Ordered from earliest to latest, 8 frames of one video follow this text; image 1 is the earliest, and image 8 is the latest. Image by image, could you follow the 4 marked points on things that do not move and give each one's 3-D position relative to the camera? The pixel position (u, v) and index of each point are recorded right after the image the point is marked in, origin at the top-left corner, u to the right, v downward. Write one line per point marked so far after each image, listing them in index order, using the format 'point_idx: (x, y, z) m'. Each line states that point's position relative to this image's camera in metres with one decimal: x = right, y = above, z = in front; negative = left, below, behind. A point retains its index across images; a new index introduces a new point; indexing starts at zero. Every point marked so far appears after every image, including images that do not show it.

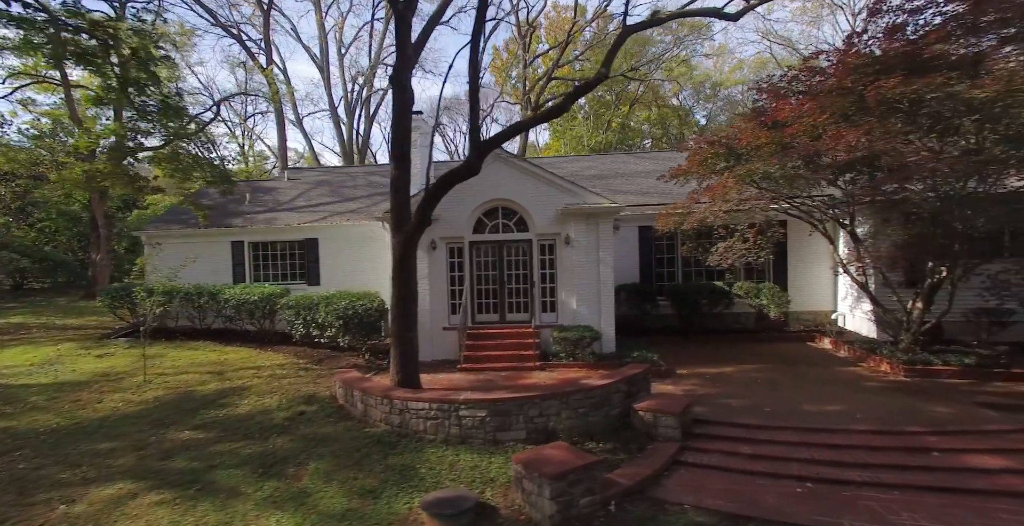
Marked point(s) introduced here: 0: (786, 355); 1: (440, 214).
0: (+6.4, -2.1, +11.5) m
1: (-1.7, +1.1, +11.6) m
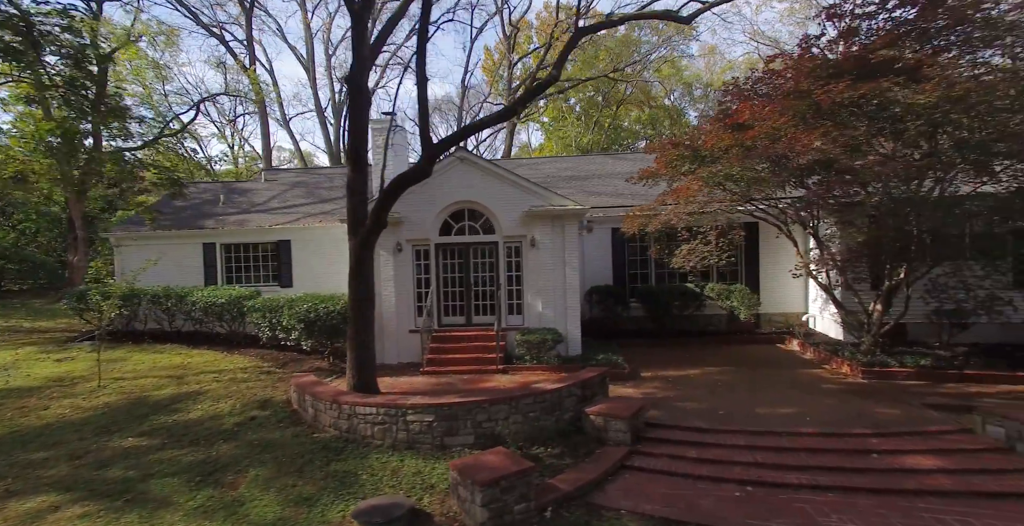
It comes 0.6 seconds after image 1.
0: (+5.6, -2.2, +11.5) m
1: (-2.4, +1.1, +11.5) m
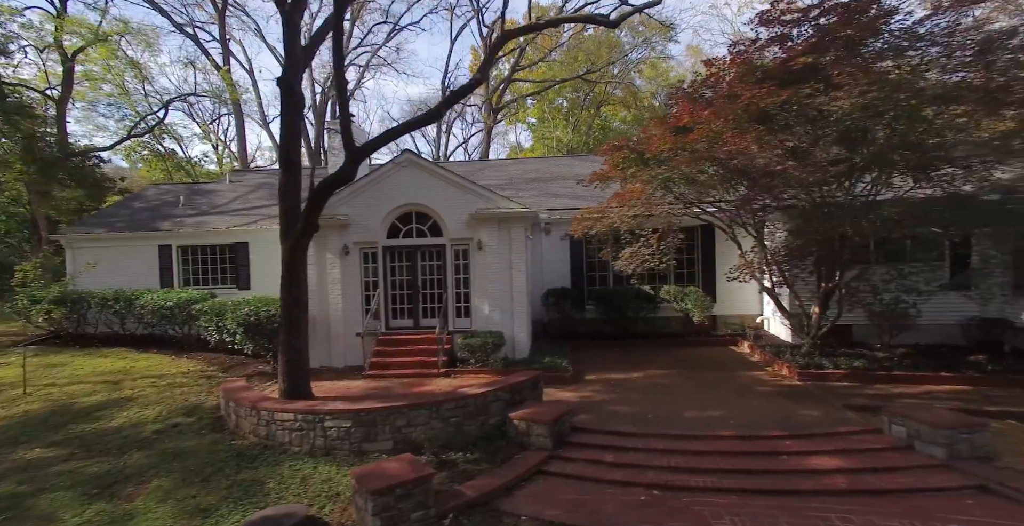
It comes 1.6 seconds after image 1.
0: (+4.4, -2.2, +11.6) m
1: (-3.6, +1.0, +11.4) m
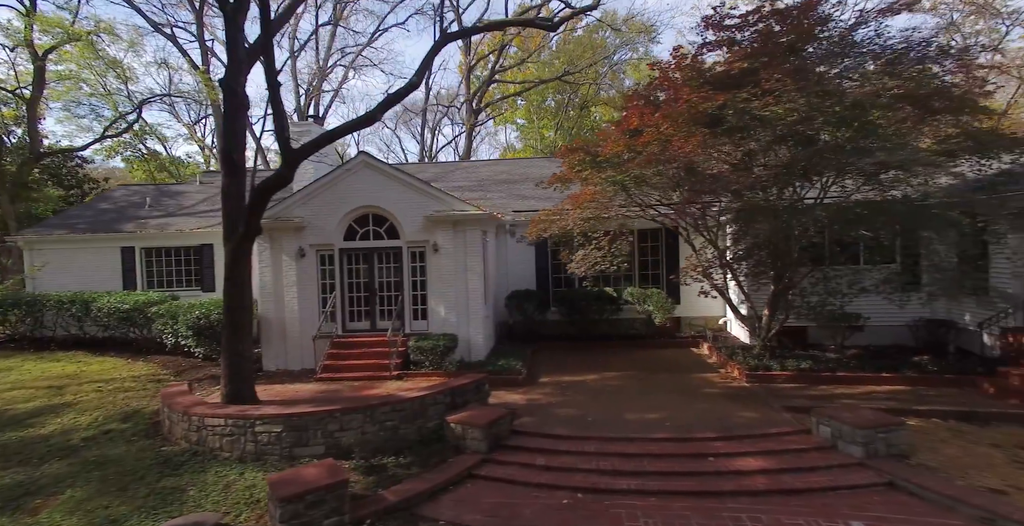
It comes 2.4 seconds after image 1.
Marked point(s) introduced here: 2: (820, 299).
0: (+3.5, -2.3, +11.7) m
1: (-4.5, +0.9, +11.3) m
2: (+5.5, -0.7, +9.1) m
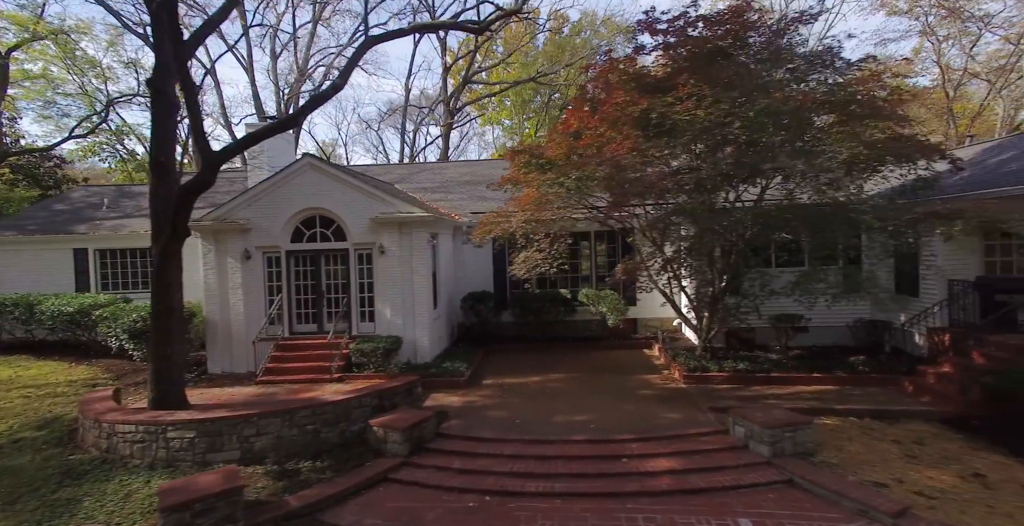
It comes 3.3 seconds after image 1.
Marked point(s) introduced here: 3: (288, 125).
0: (+2.3, -2.3, +11.8) m
1: (-5.7, +0.9, +11.2) m
2: (+4.4, -0.7, +9.3) m
3: (-3.1, +2.0, +7.2) m
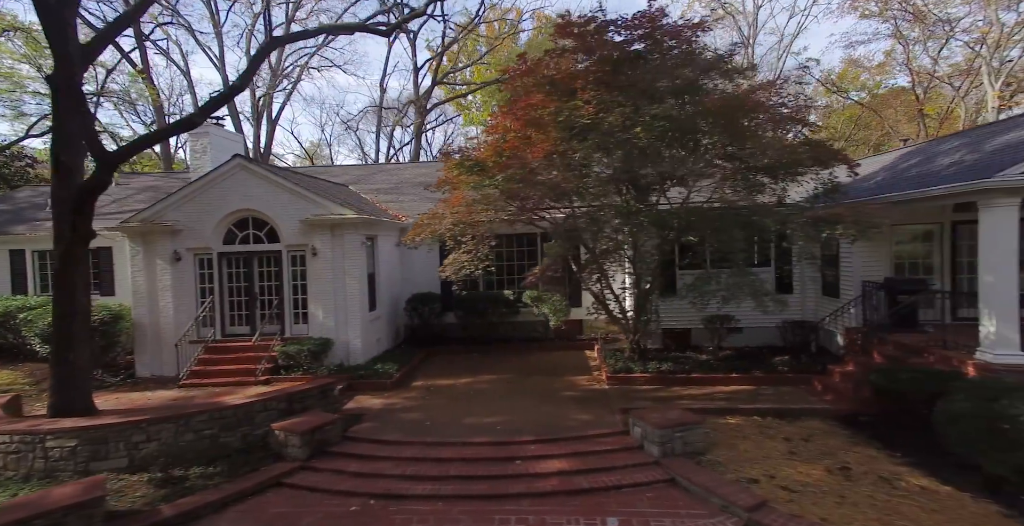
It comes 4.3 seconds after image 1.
0: (+0.8, -2.4, +11.8) m
1: (-7.1, +0.9, +11.0) m
2: (+3.0, -0.7, +9.4) m
3: (-4.4, +1.9, +7.0) m
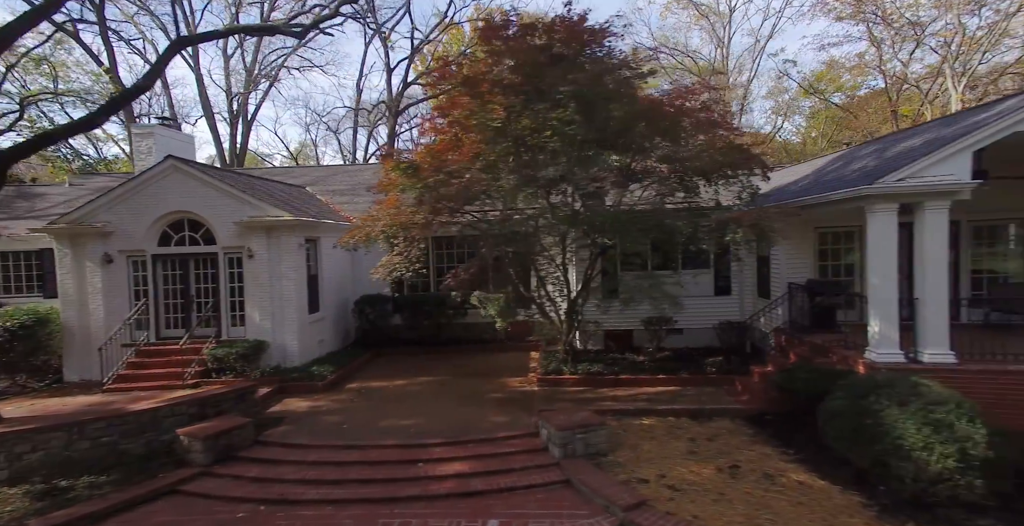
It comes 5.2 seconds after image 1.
0: (-0.5, -2.4, +11.8) m
1: (-8.4, +0.8, +10.8) m
2: (+1.8, -0.8, +9.5) m
3: (-5.6, +1.9, +6.9) m
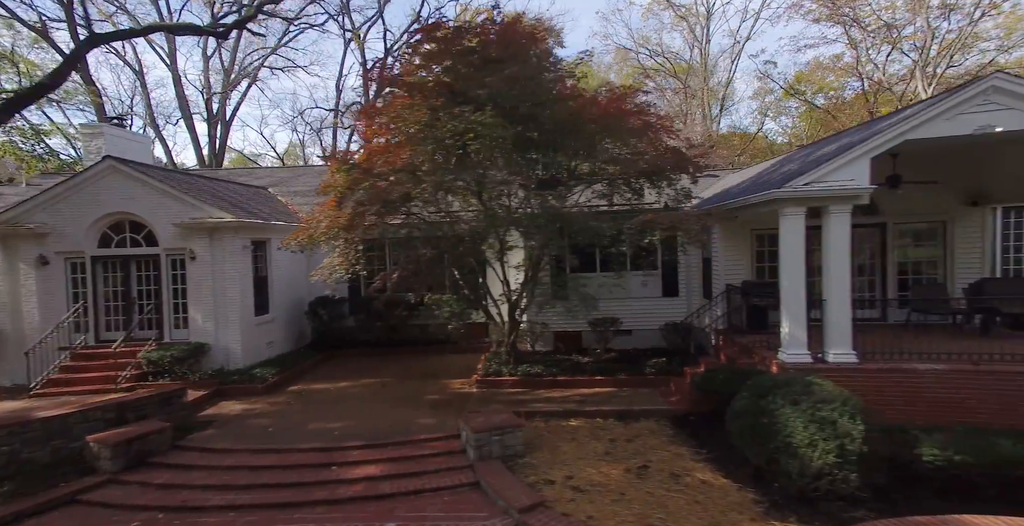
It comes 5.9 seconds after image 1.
0: (-1.7, -2.4, +11.8) m
1: (-9.6, +0.8, +10.5) m
2: (+0.7, -0.8, +9.5) m
3: (-6.7, +1.9, +6.7) m
